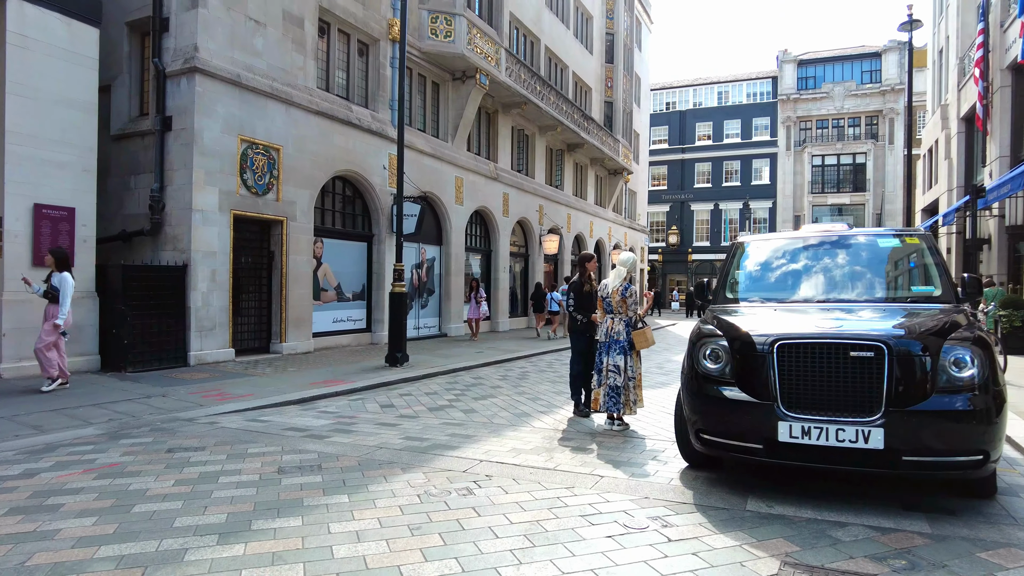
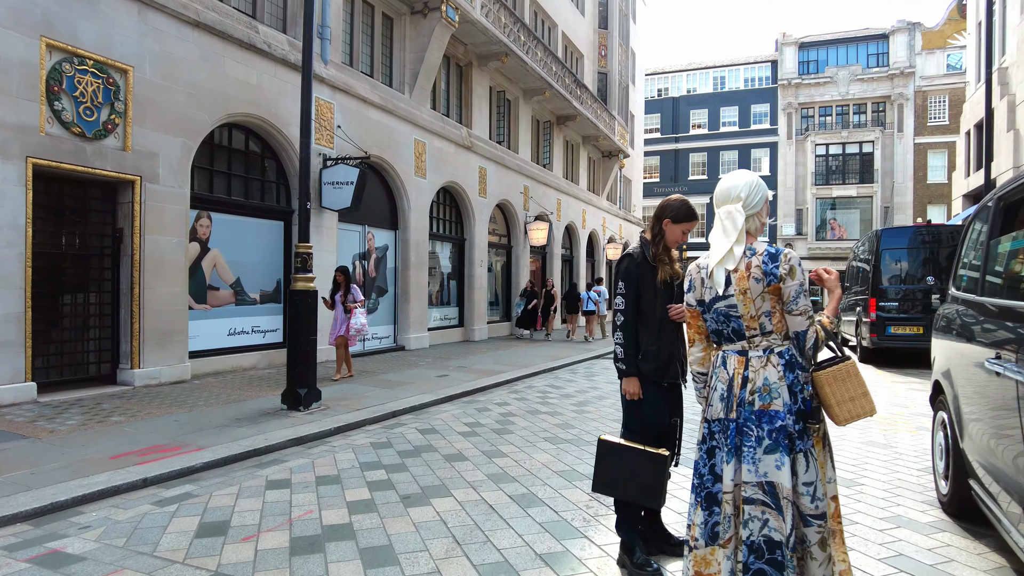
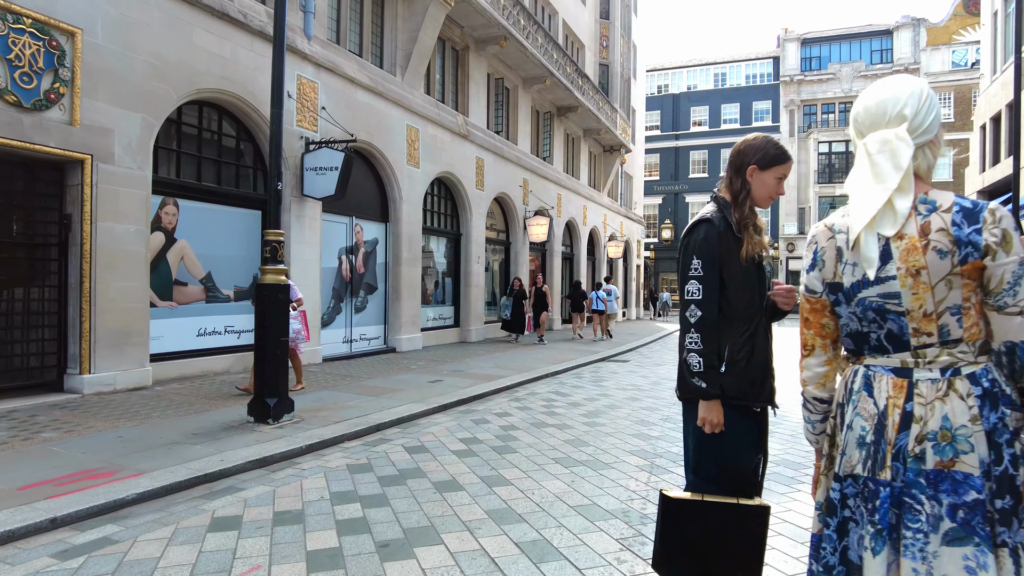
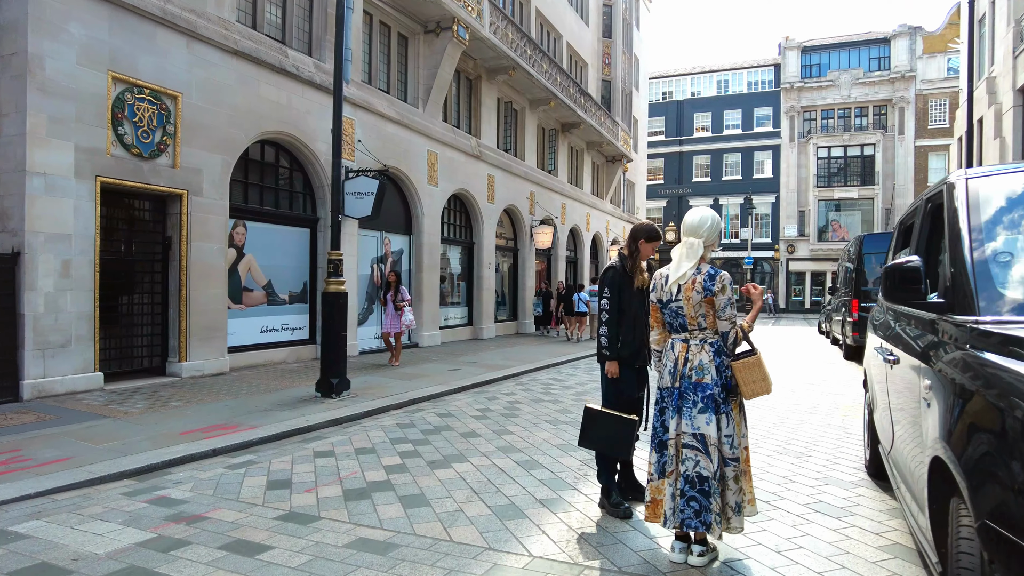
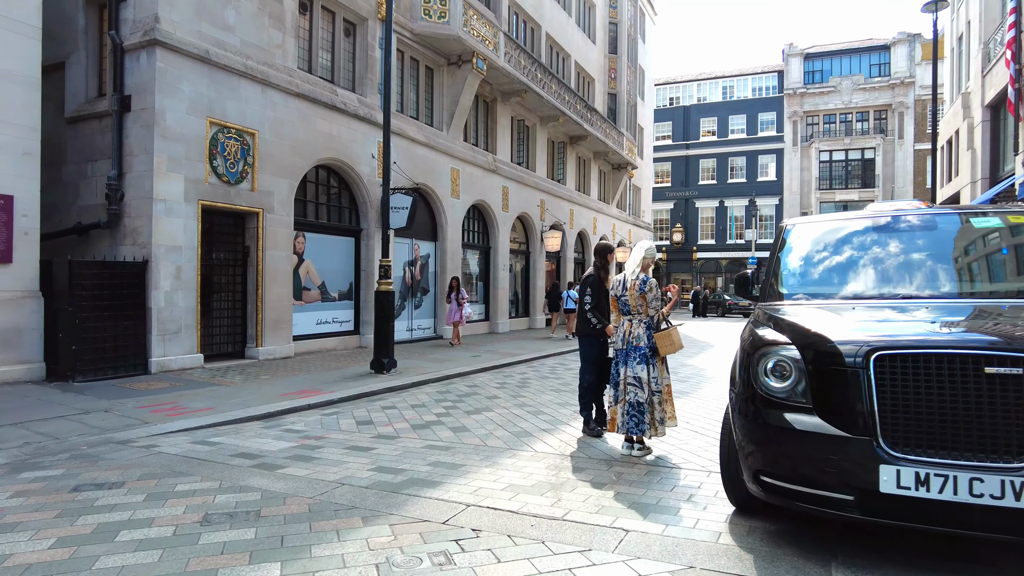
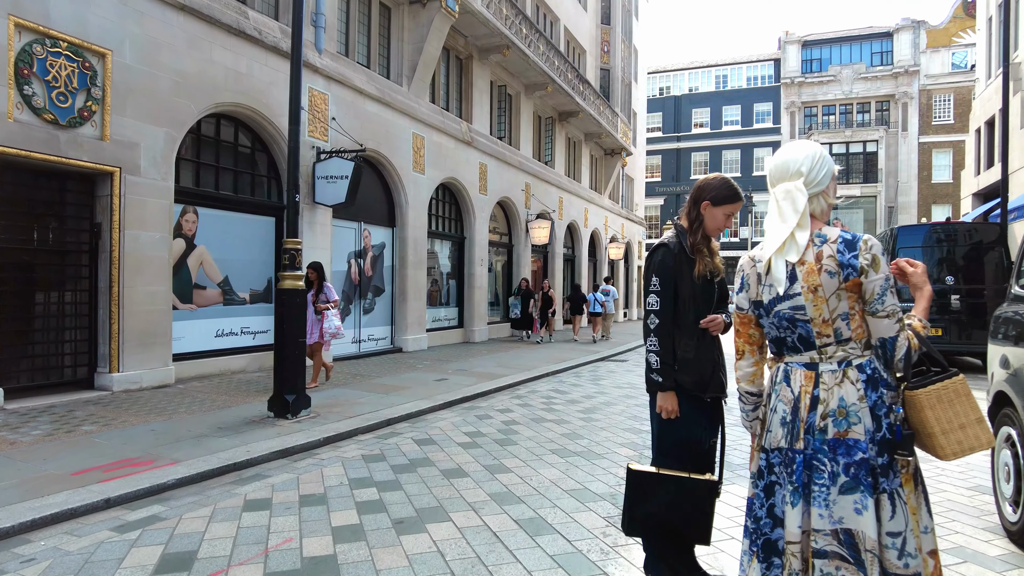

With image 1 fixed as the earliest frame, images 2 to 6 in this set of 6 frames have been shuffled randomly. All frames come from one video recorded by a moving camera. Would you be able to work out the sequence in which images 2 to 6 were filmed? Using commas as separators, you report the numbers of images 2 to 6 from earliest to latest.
5, 4, 2, 6, 3
